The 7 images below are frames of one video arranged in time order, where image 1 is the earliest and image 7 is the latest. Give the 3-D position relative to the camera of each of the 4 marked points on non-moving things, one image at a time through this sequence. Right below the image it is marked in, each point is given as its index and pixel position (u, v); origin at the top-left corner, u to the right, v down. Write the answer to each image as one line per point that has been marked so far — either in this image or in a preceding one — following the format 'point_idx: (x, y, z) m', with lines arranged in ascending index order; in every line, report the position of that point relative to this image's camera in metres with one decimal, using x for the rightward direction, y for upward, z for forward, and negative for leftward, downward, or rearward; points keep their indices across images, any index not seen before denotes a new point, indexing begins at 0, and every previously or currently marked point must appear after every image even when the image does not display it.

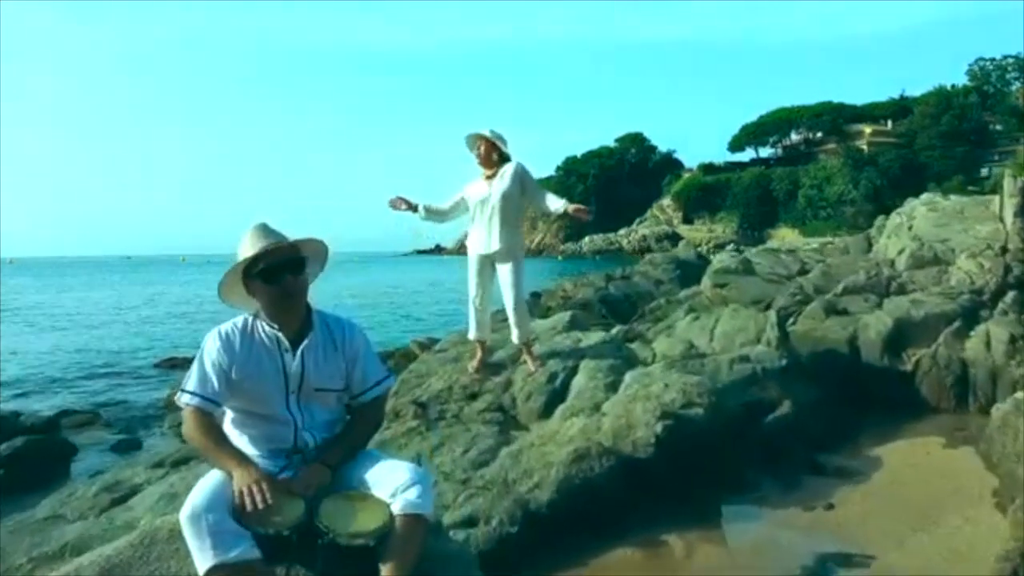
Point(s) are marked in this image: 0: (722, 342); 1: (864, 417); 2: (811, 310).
0: (+2.6, -0.7, +14.5) m
1: (+4.2, -1.5, +14.1) m
2: (+4.3, -0.3, +16.9) m
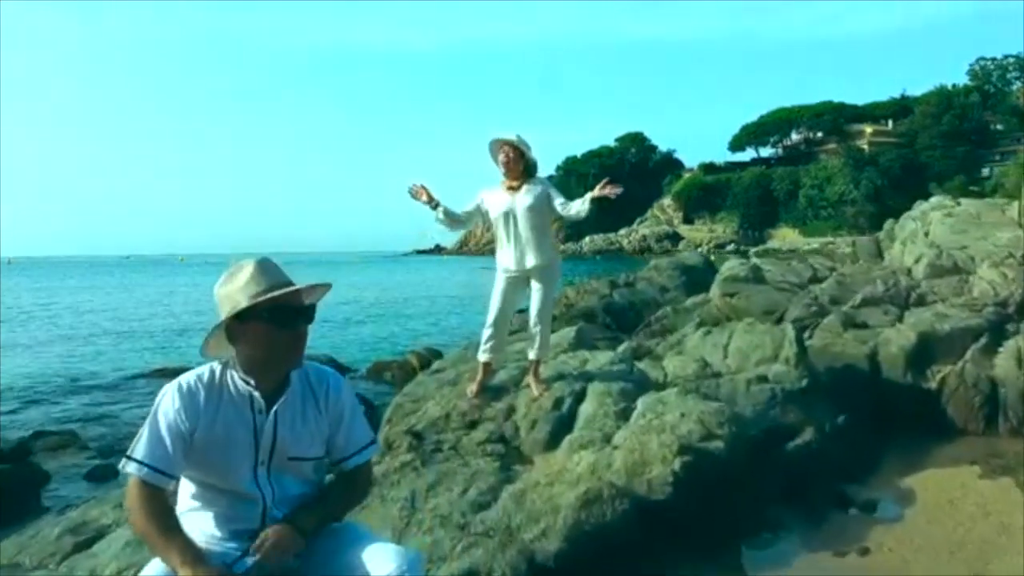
0: (+2.6, -0.8, +13.7) m
1: (+4.2, -1.7, +13.2) m
2: (+4.4, -0.5, +16.1) m
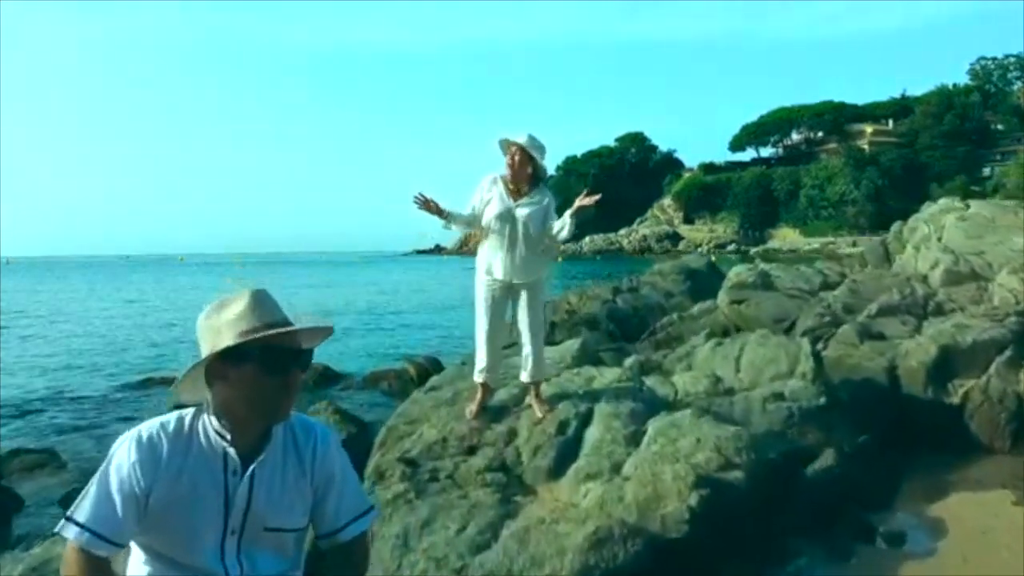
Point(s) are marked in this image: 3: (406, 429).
0: (+2.6, -0.9, +13.0) m
1: (+4.2, -1.8, +12.5) m
2: (+4.4, -0.6, +15.4) m
3: (-0.9, -1.2, +10.2) m
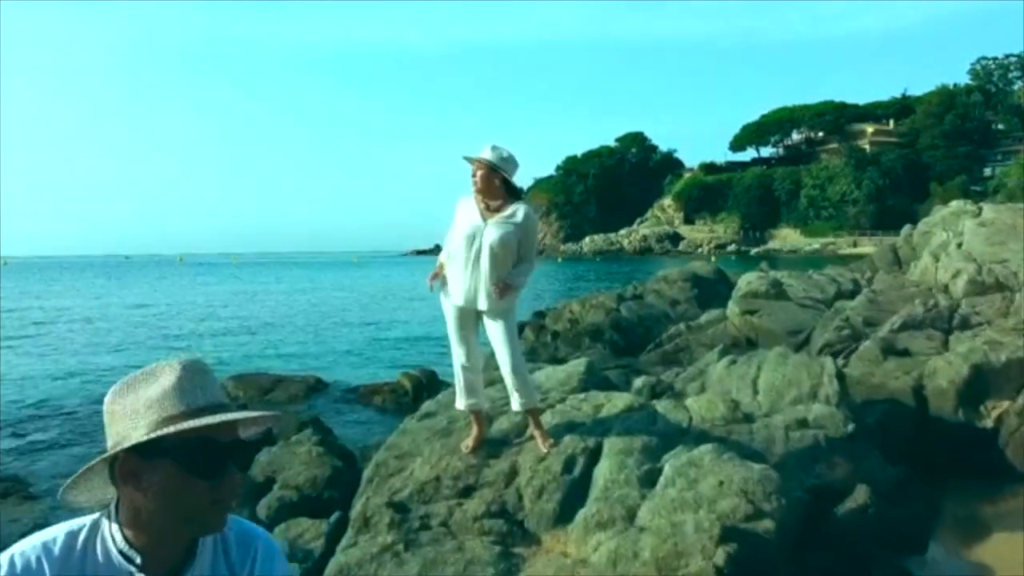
0: (+2.6, -1.1, +12.0) m
1: (+4.3, -2.0, +11.6) m
2: (+4.4, -0.8, +14.5) m
3: (-0.9, -1.4, +9.2) m
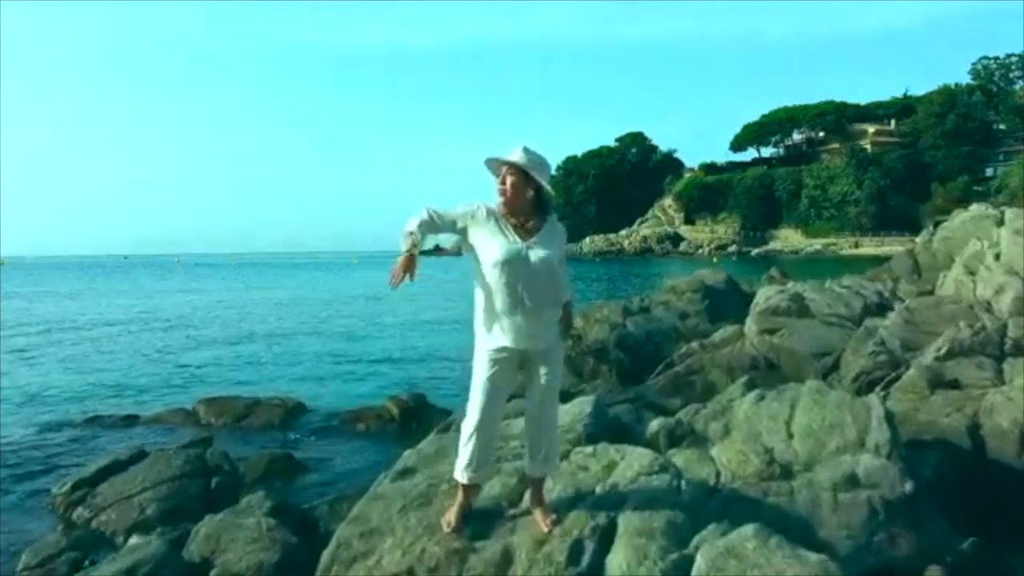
0: (+2.6, -1.4, +10.3) m
1: (+4.2, -2.2, +9.9) m
2: (+4.3, -1.0, +12.7) m
3: (-1.0, -1.6, +7.5) m
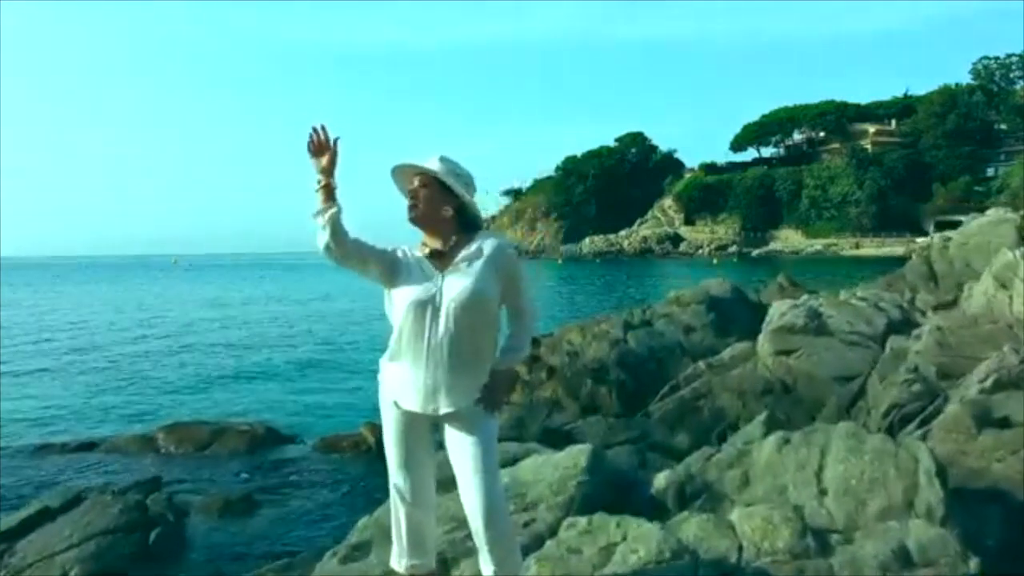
0: (+2.4, -1.6, +8.6) m
1: (+4.1, -2.5, +8.2) m
2: (+4.2, -1.2, +11.1) m
3: (-1.1, -1.9, +5.8) m
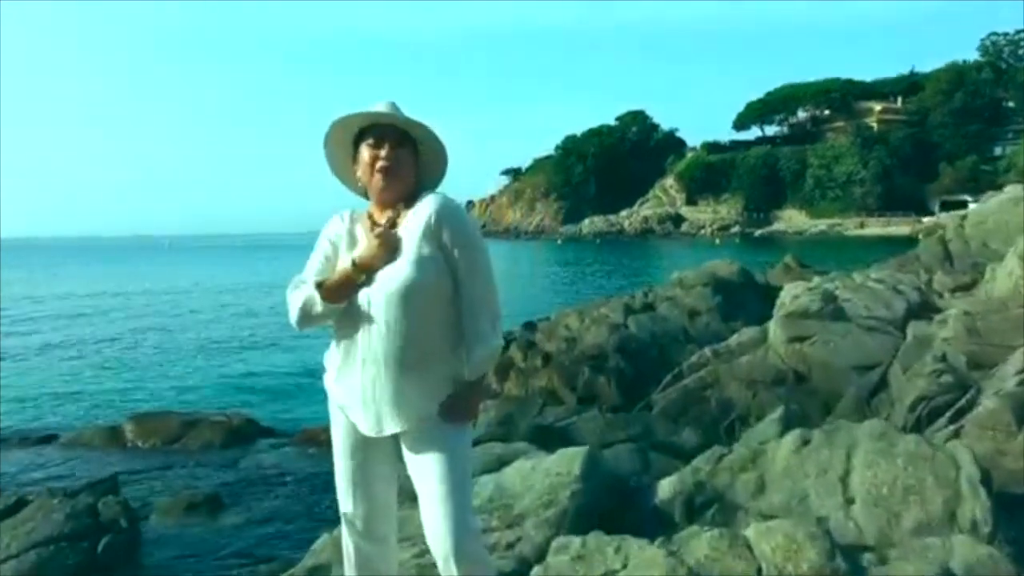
0: (+2.3, -1.5, +7.6) m
1: (+4.0, -2.4, +7.1) m
2: (+4.1, -1.1, +10.0) m
3: (-1.2, -1.8, +4.8) m
